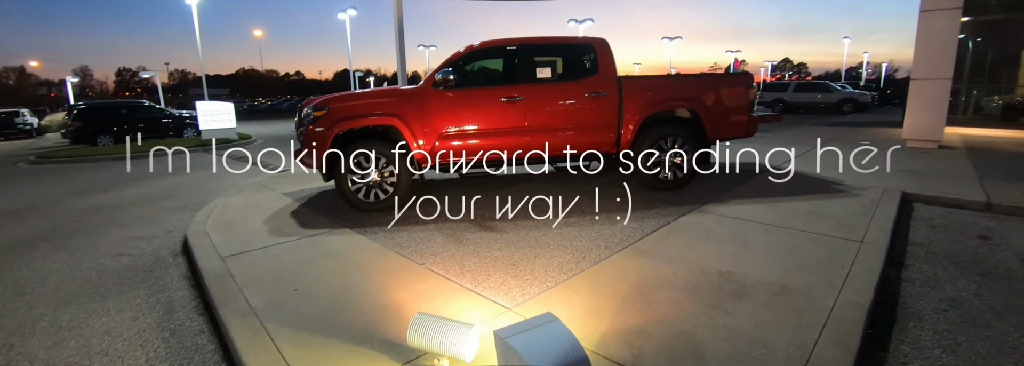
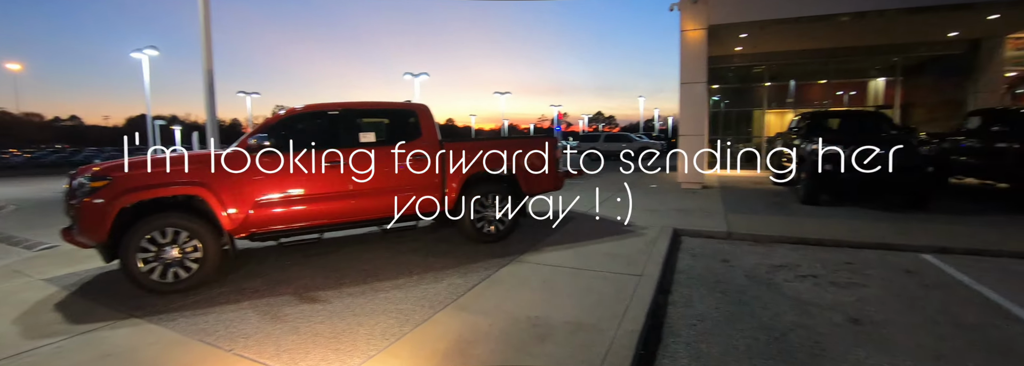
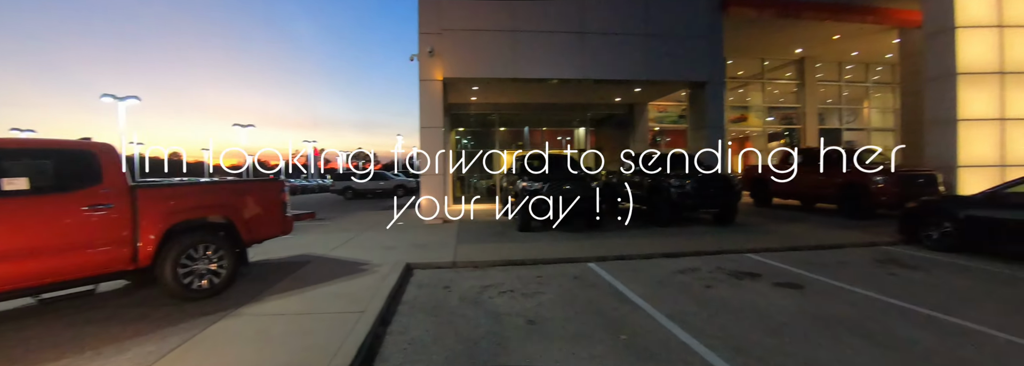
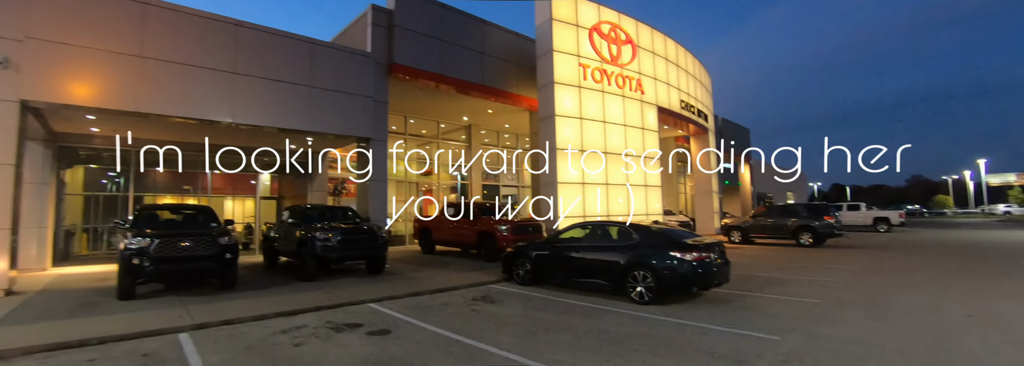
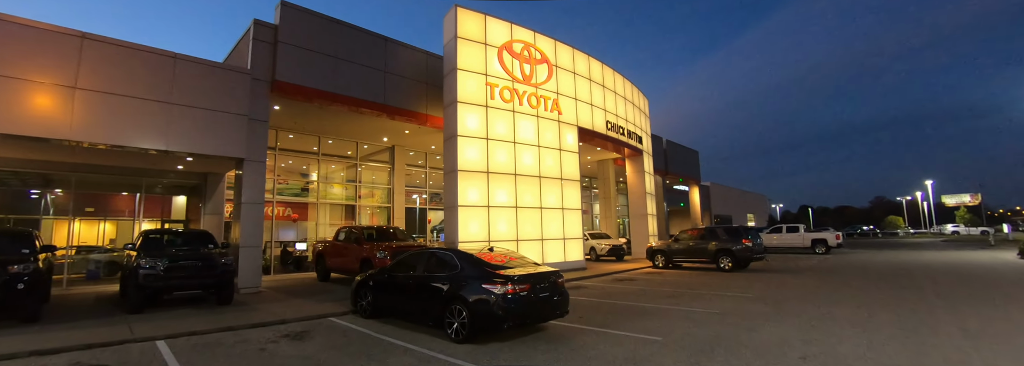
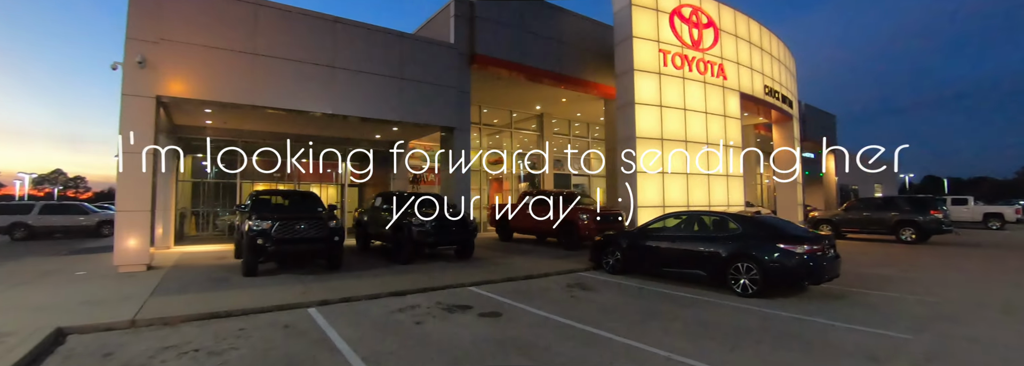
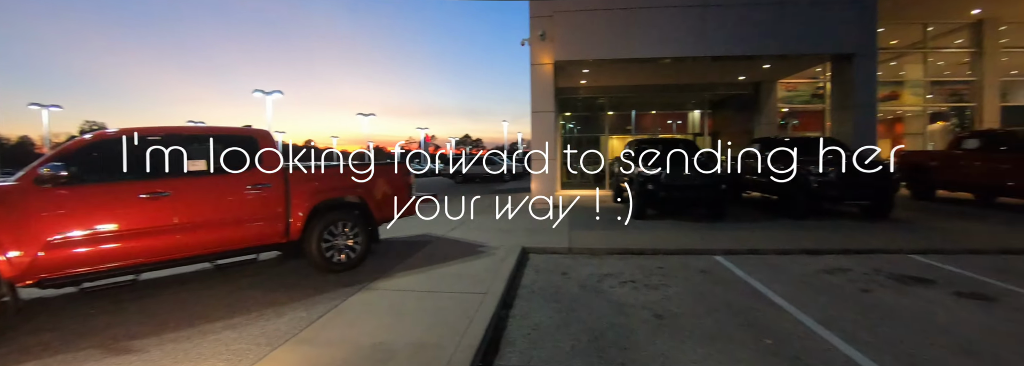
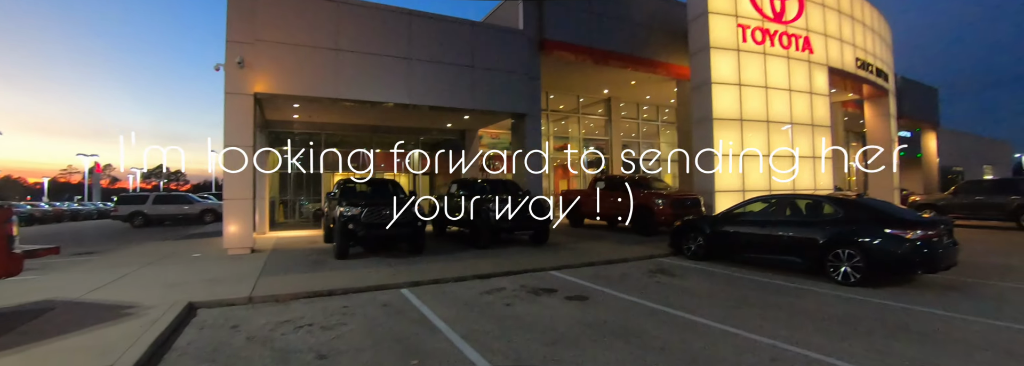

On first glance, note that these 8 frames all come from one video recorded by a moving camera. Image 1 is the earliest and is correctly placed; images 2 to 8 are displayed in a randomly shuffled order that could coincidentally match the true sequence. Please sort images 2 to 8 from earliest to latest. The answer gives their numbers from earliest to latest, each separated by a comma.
2, 7, 3, 8, 6, 4, 5
